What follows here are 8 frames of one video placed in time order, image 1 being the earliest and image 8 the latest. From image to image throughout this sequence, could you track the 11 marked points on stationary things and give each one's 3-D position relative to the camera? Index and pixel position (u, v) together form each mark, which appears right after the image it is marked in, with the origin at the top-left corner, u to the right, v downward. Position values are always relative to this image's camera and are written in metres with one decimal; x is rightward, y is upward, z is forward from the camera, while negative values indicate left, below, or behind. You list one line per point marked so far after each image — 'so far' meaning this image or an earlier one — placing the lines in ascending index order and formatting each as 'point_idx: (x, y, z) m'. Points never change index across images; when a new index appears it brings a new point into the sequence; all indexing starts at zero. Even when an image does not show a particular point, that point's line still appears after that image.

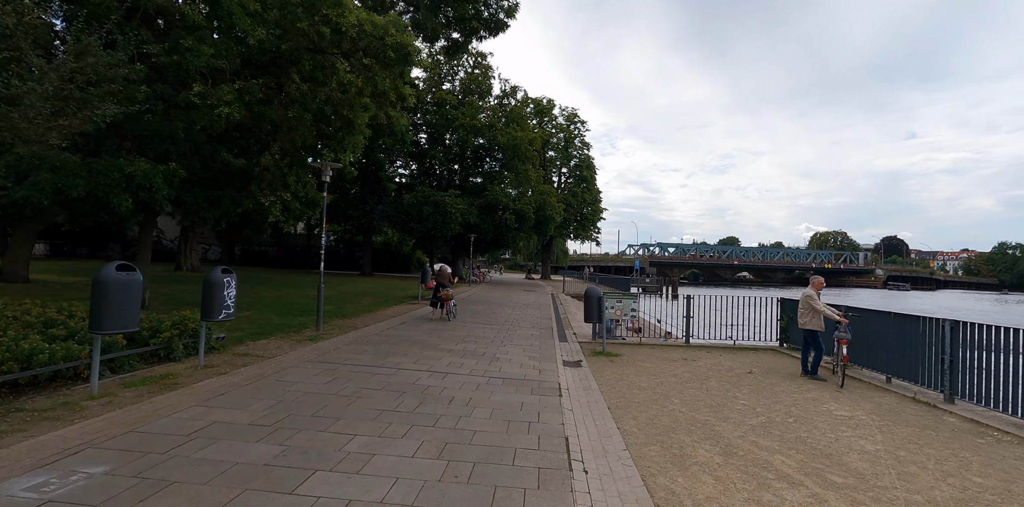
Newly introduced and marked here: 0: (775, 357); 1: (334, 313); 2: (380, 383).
0: (+4.8, -2.0, +8.2) m
1: (-6.0, -2.0, +15.0) m
2: (-1.8, -1.8, +6.2) m
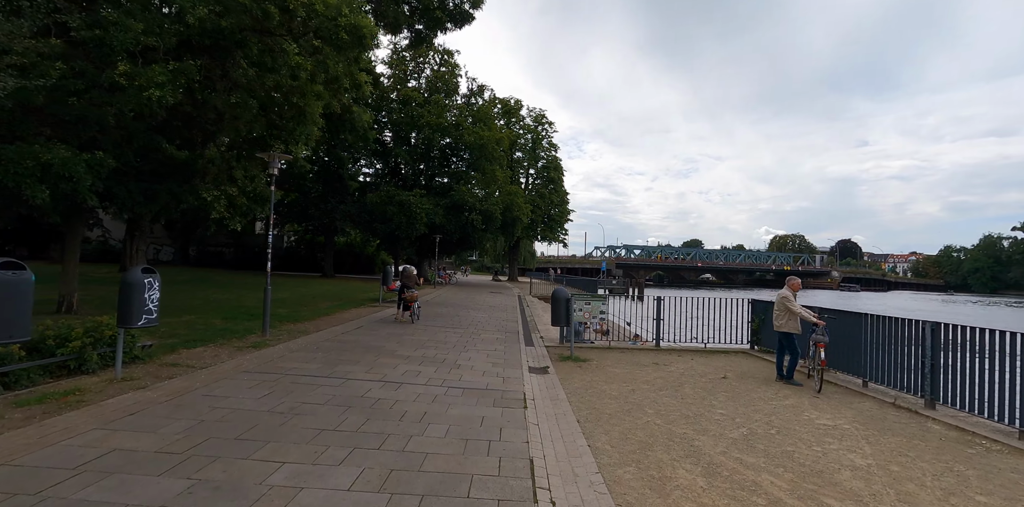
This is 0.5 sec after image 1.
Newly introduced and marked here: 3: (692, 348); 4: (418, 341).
0: (+4.2, -2.0, +8.0) m
1: (-7.1, -2.0, +13.9) m
2: (-2.3, -1.7, +5.5) m
3: (+3.7, -2.0, +9.3) m
4: (-2.1, -1.9, +9.8) m
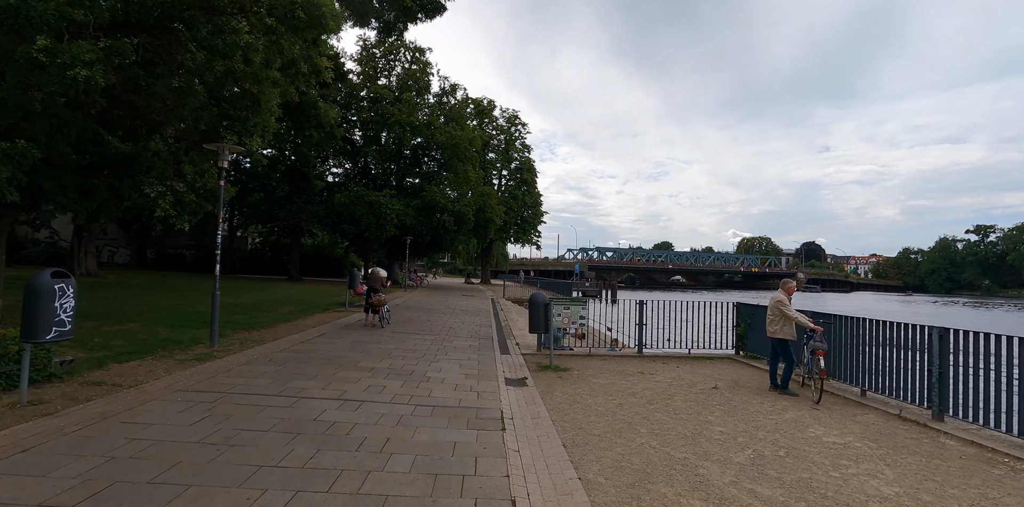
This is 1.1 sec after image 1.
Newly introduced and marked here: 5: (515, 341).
0: (+3.8, -2.0, +7.6) m
1: (-7.8, -2.1, +12.8) m
2: (-2.6, -1.8, +4.7) m
3: (+3.2, -2.0, +8.8) m
4: (-2.6, -2.0, +9.0) m
5: (+0.1, -2.1, +10.8) m
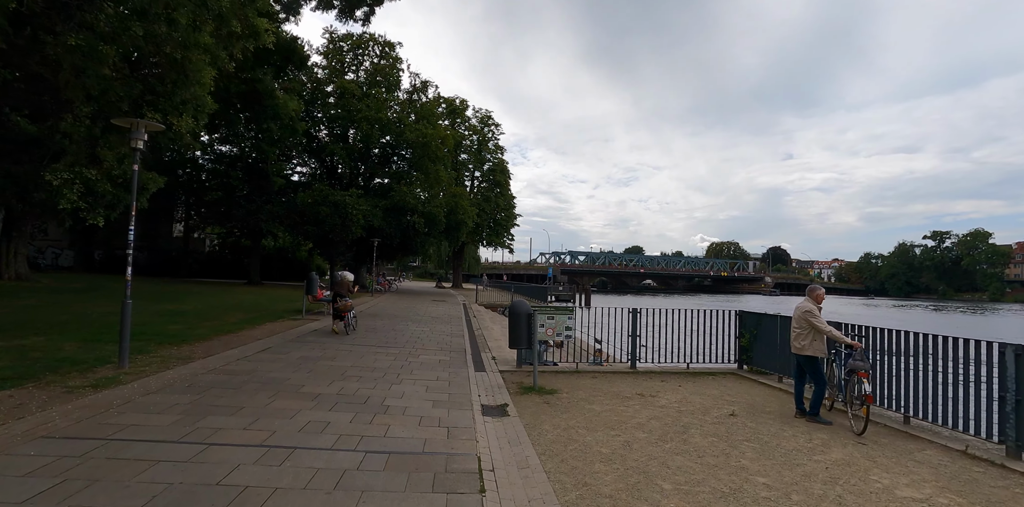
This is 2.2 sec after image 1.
0: (+3.4, -2.0, +6.6) m
1: (-8.5, -2.1, +11.1) m
2: (-2.7, -1.7, +3.3) m
3: (+2.8, -2.0, +7.8) m
4: (-3.0, -2.0, +7.6) m
5: (-0.5, -2.2, +9.6) m
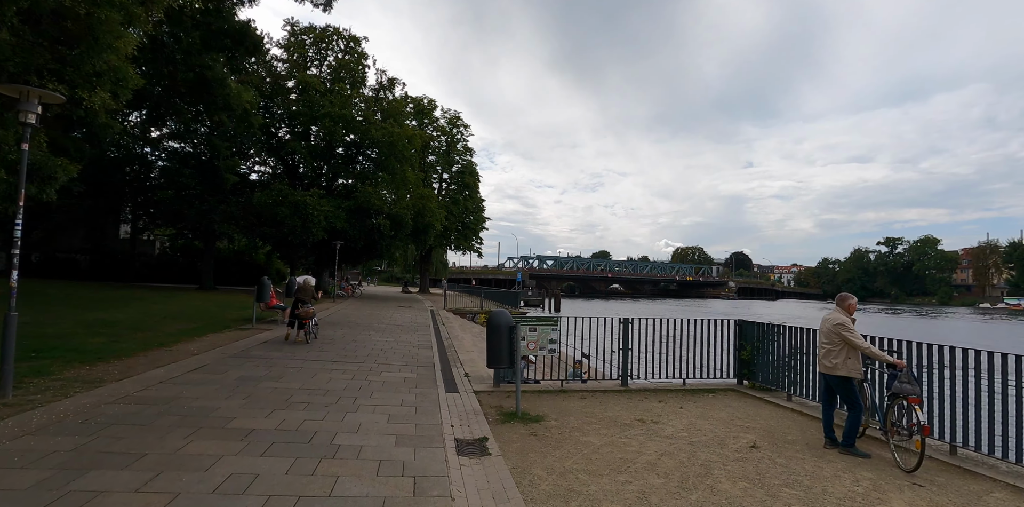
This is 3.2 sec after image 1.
0: (+3.2, -2.0, +5.8) m
1: (-9.1, -2.1, +9.5) m
2: (-2.7, -1.7, +2.1) m
3: (+2.4, -2.1, +7.0) m
4: (-3.3, -2.0, +6.4) m
5: (-0.9, -2.2, +8.5) m
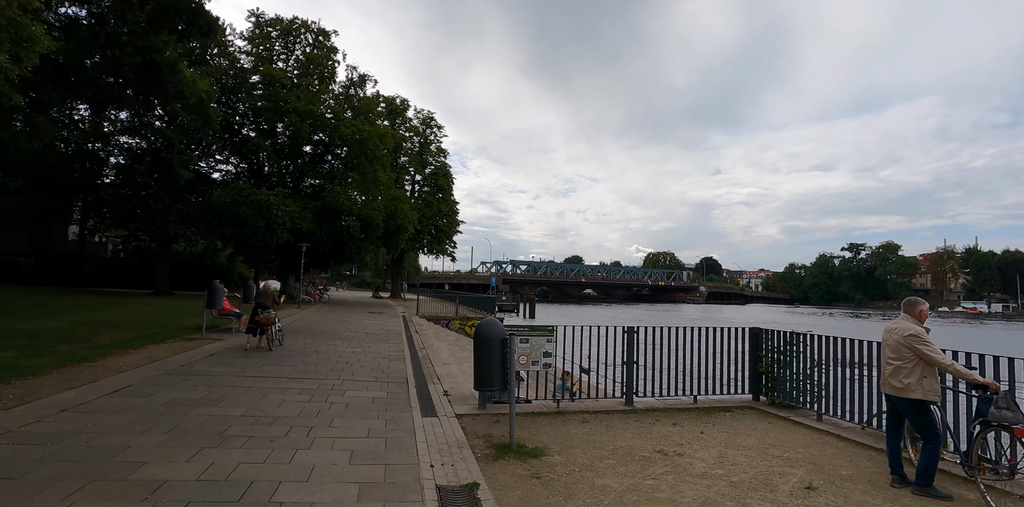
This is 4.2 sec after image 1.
0: (+3.1, -2.0, +5.0) m
1: (-9.3, -2.1, +7.9) m
2: (-2.6, -1.6, +0.9) m
3: (+2.3, -2.1, +6.1) m
4: (-3.5, -2.0, +5.2) m
5: (-1.2, -2.2, +7.5) m
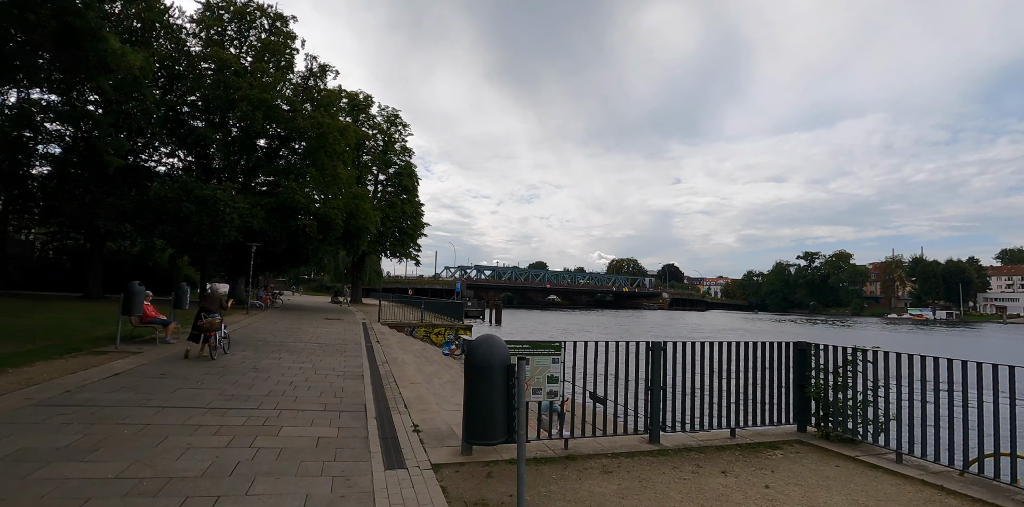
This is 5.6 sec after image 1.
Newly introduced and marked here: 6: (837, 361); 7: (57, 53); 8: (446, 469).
0: (+3.1, -2.0, +3.8) m
1: (-9.5, -1.9, +5.7) m
2: (-2.2, -1.5, -0.7) m
3: (+2.2, -2.1, +4.8) m
4: (-3.4, -1.8, +3.4) m
5: (-1.3, -2.2, +5.9) m
6: (+3.7, -1.2, +5.1) m
7: (-14.2, +6.5, +13.5) m
8: (-0.6, -2.0, +4.1) m
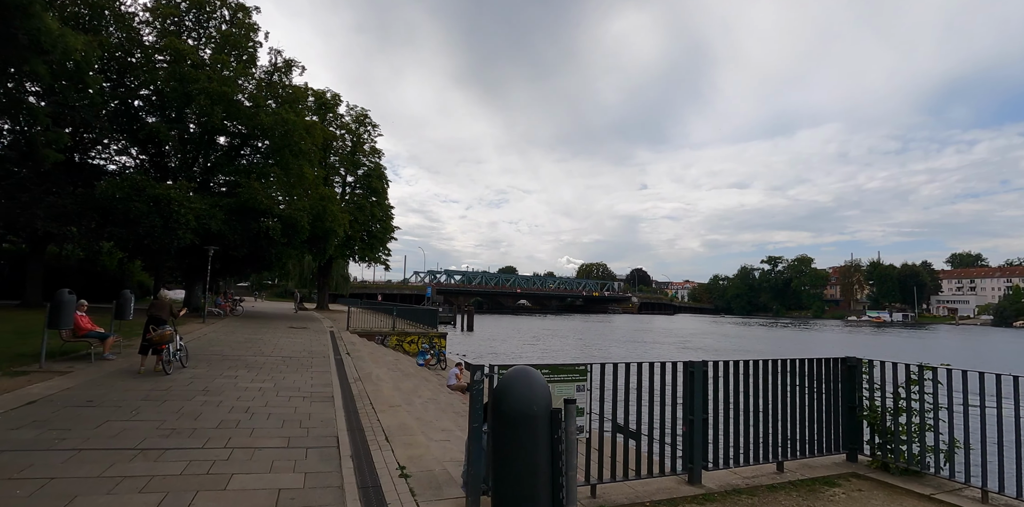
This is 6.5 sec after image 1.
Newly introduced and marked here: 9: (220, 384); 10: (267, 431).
0: (+3.3, -2.0, +3.1) m
1: (-9.4, -2.0, +4.1) m
2: (-1.7, -1.5, -1.8) m
3: (+2.3, -2.1, +4.1) m
4: (-3.2, -1.9, +2.3) m
5: (-1.3, -2.2, +4.9) m
6: (+3.8, -1.3, +4.4) m
7: (-14.6, +6.4, +11.7) m
8: (-0.4, -2.0, +3.1) m
9: (-6.0, -2.7, +9.2) m
10: (-3.2, -2.3, +5.7) m
